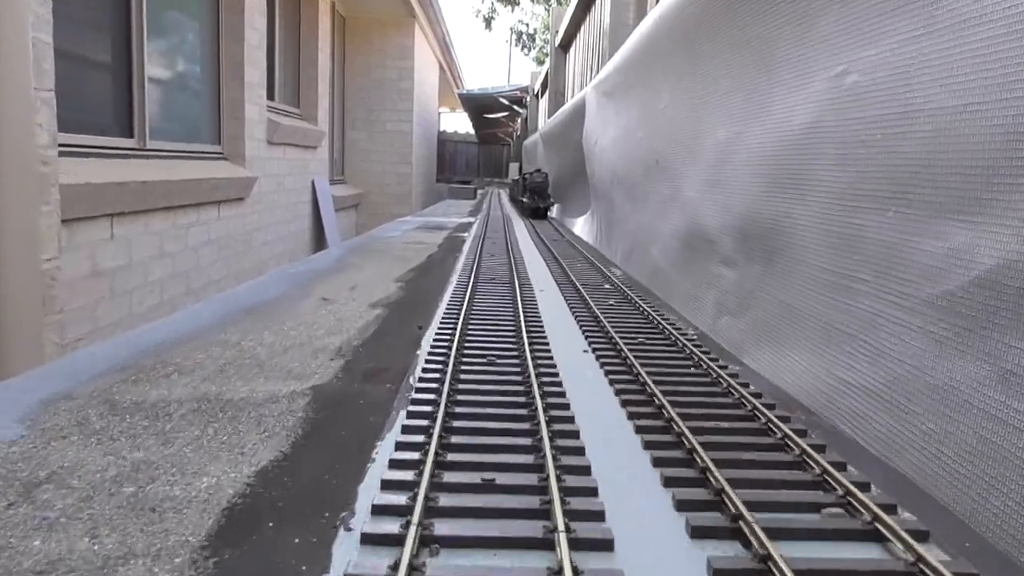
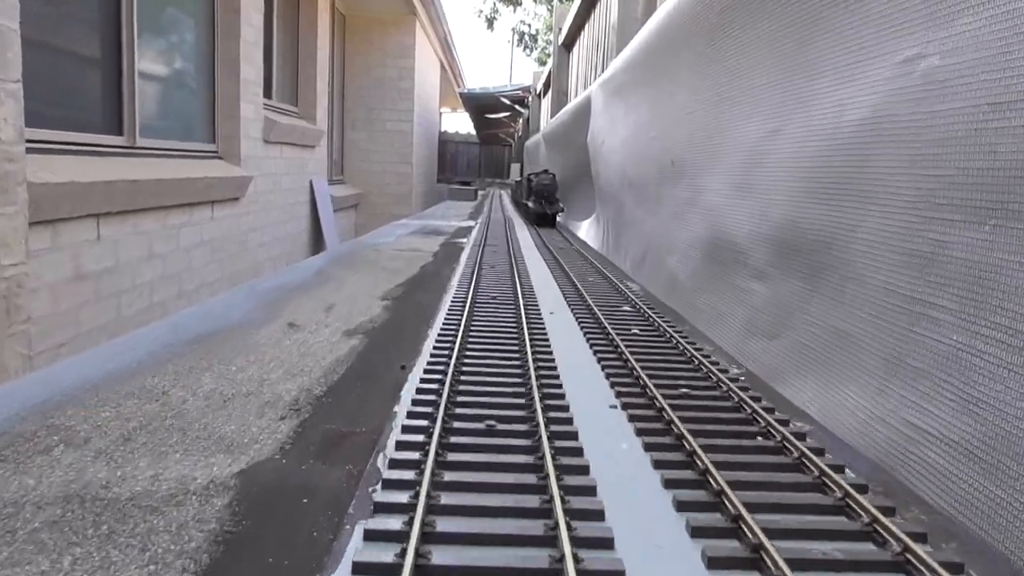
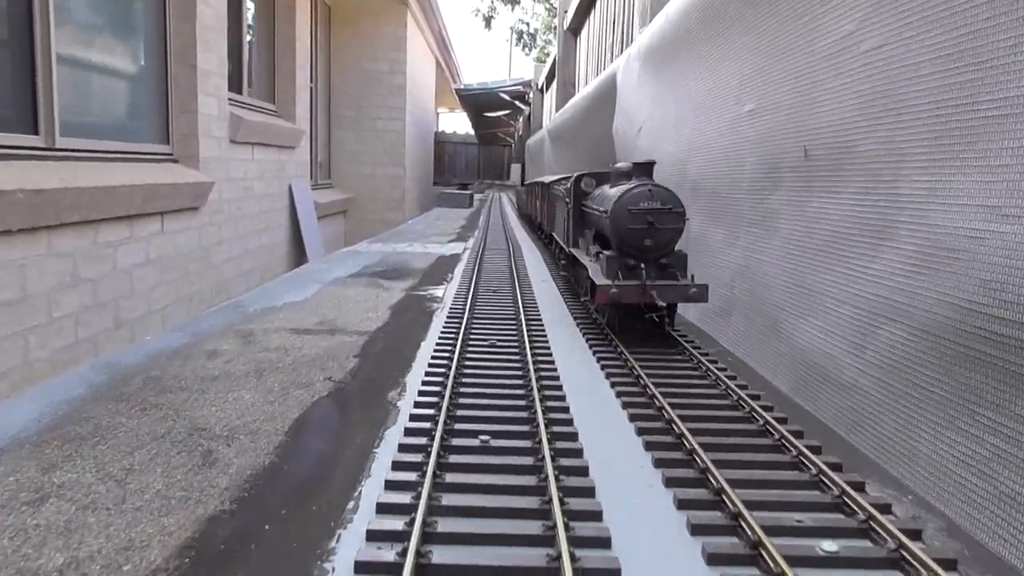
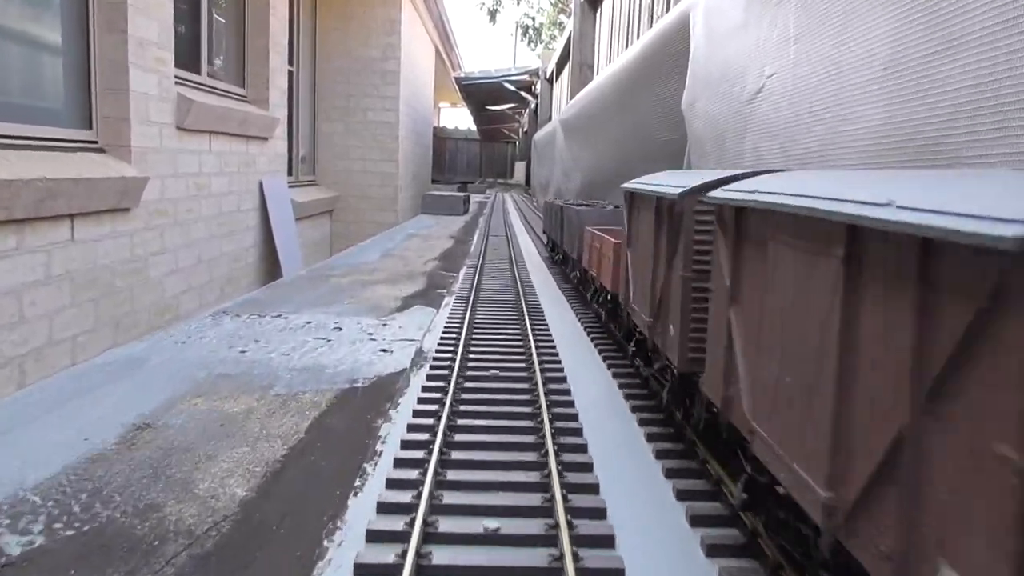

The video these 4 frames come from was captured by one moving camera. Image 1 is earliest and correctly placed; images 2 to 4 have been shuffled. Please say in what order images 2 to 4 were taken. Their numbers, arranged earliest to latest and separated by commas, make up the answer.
2, 3, 4
